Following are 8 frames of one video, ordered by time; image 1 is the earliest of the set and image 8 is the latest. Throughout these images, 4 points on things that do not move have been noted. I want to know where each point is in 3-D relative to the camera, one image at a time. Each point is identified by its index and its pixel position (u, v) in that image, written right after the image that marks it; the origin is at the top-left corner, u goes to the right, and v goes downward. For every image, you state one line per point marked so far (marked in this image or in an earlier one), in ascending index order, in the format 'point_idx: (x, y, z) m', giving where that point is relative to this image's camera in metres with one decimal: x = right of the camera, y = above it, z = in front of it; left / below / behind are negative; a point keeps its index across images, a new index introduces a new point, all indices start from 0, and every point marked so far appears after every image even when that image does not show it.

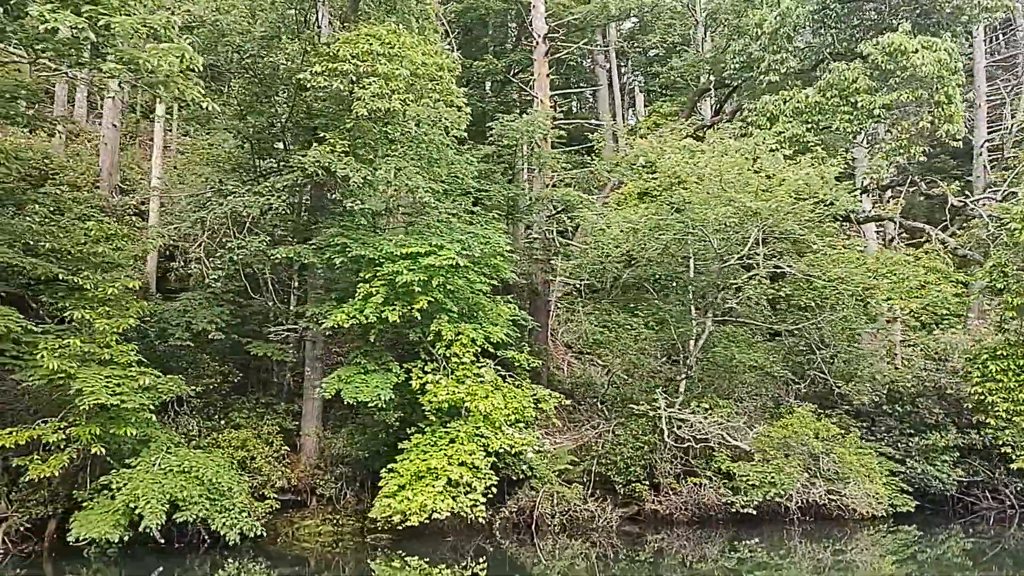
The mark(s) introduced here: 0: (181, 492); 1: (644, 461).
0: (-3.7, -2.3, +9.8) m
1: (+2.1, -2.8, +14.0) m
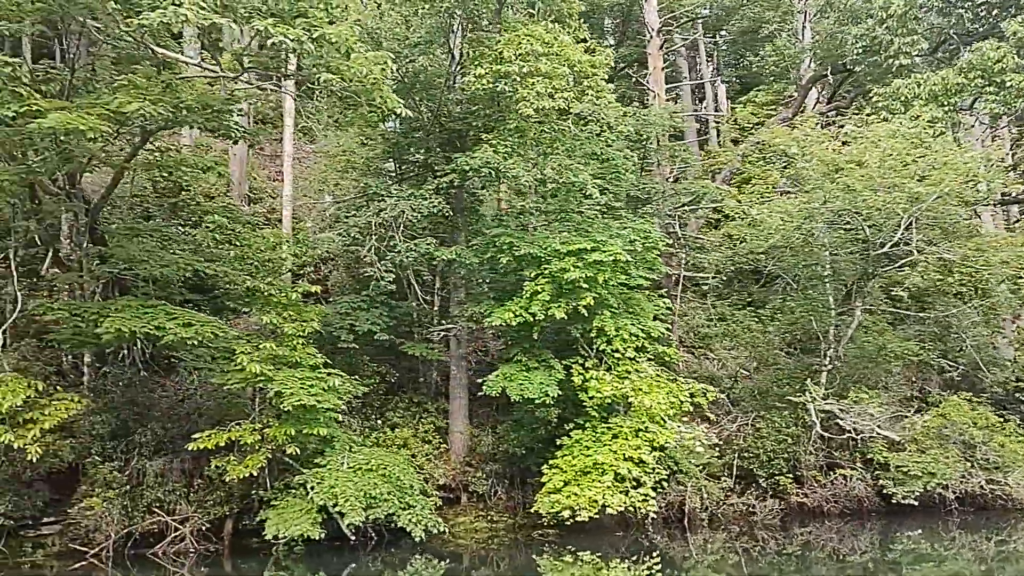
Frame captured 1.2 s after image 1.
0: (-1.6, -2.3, +10.0) m
1: (+4.4, -2.7, +13.9) m
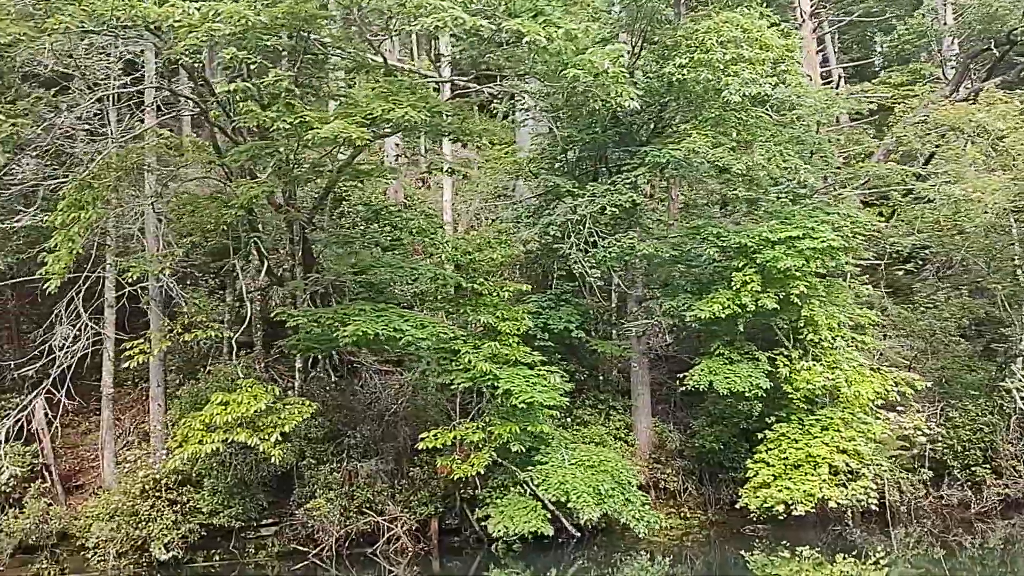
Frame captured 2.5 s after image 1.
0: (+1.0, -2.3, +10.0) m
1: (+7.3, -2.4, +13.3) m
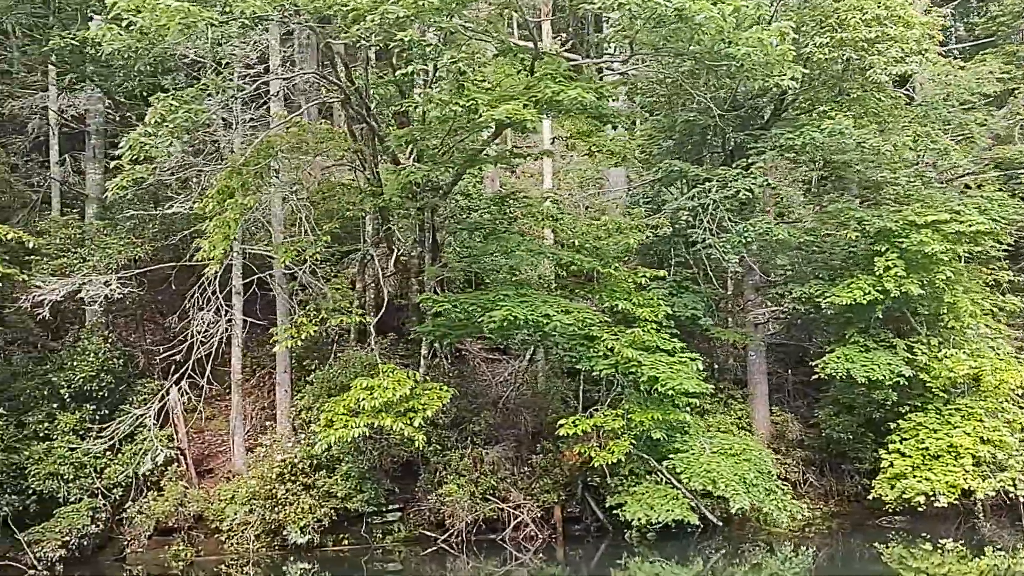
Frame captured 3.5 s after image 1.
0: (+2.6, -2.1, +9.8) m
1: (+9.1, -2.2, +12.8) m
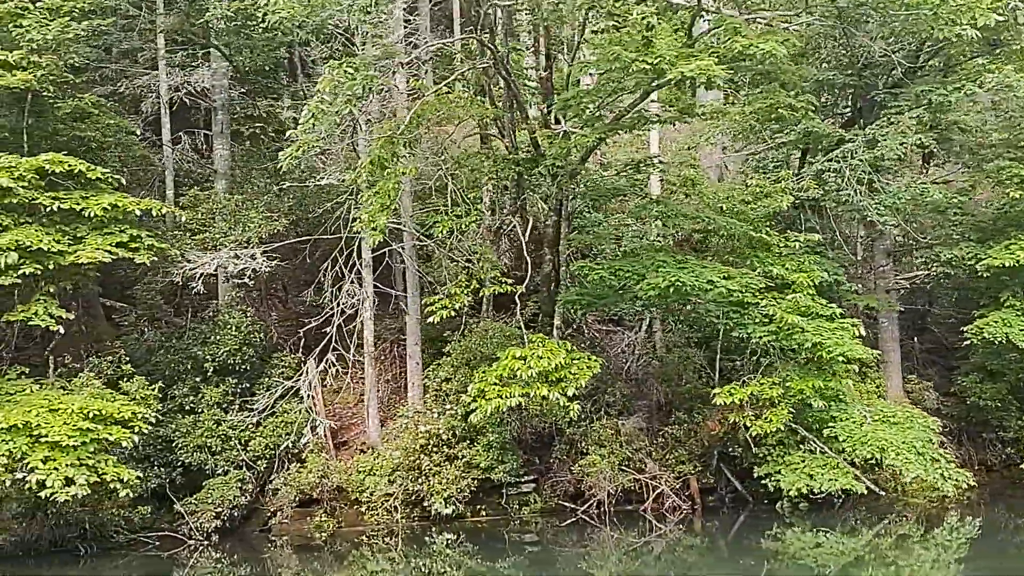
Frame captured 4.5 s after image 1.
0: (+4.3, -1.7, +9.6) m
1: (+10.9, -1.6, +12.2) m
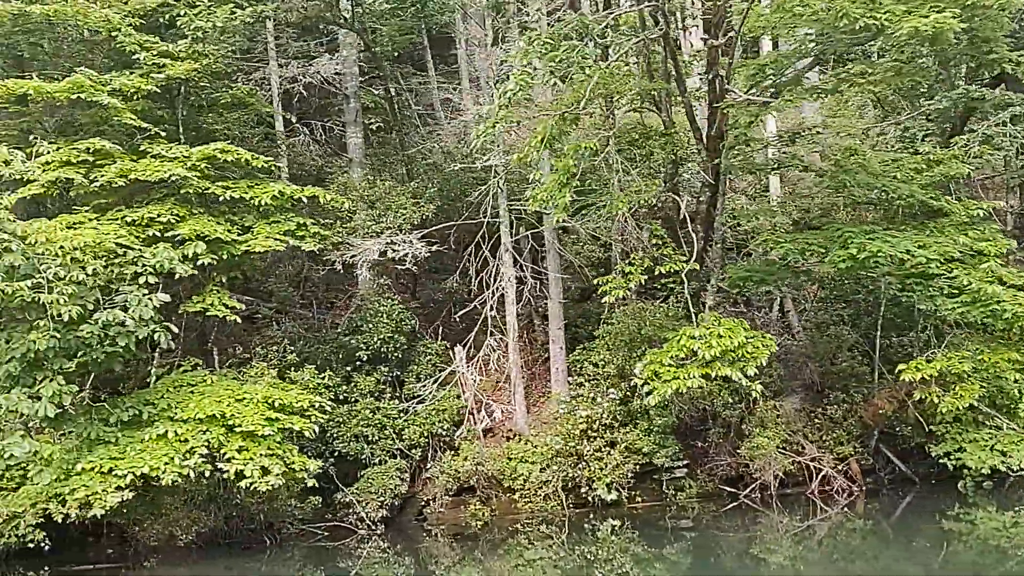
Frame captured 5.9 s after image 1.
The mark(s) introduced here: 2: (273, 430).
0: (+6.2, -1.3, +9.1) m
1: (+12.9, -1.0, +11.4) m
2: (-2.3, -1.4, +8.3) m
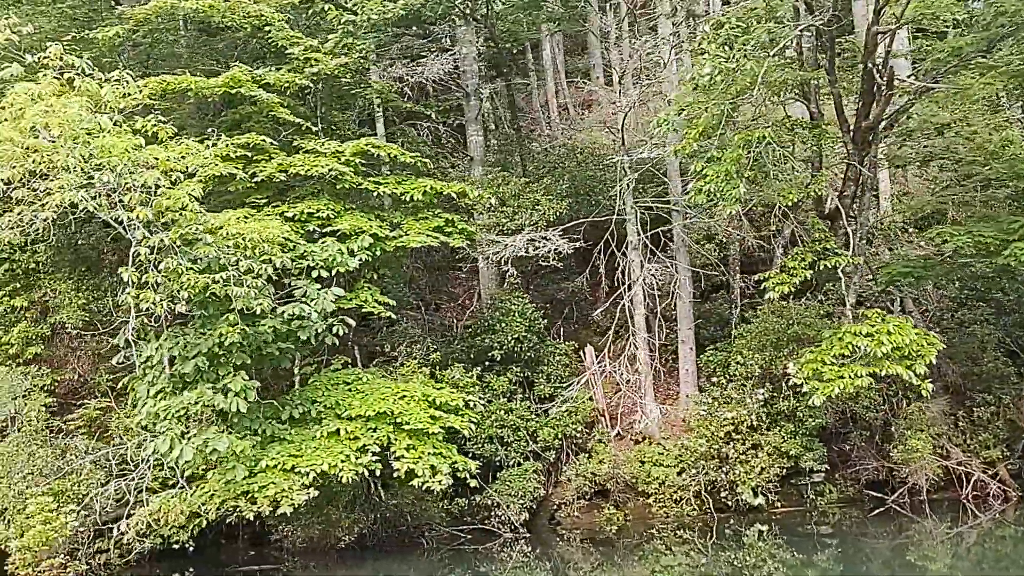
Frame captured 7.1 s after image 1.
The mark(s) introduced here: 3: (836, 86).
0: (+7.8, -1.3, +8.6) m
1: (+14.6, -1.0, +10.7) m
2: (-0.7, -1.3, +8.1) m
3: (+3.7, +2.3, +10.0) m
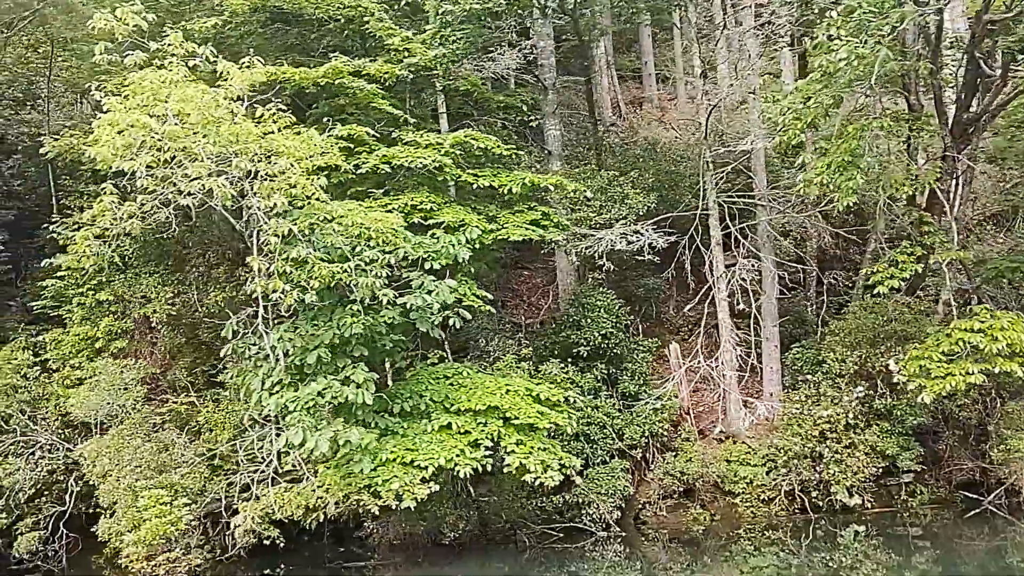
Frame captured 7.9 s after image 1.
0: (+8.8, -1.2, +8.3) m
1: (+15.7, -1.0, +10.3) m
2: (+0.3, -1.2, +8.0) m
3: (+4.8, +2.4, +9.8) m
